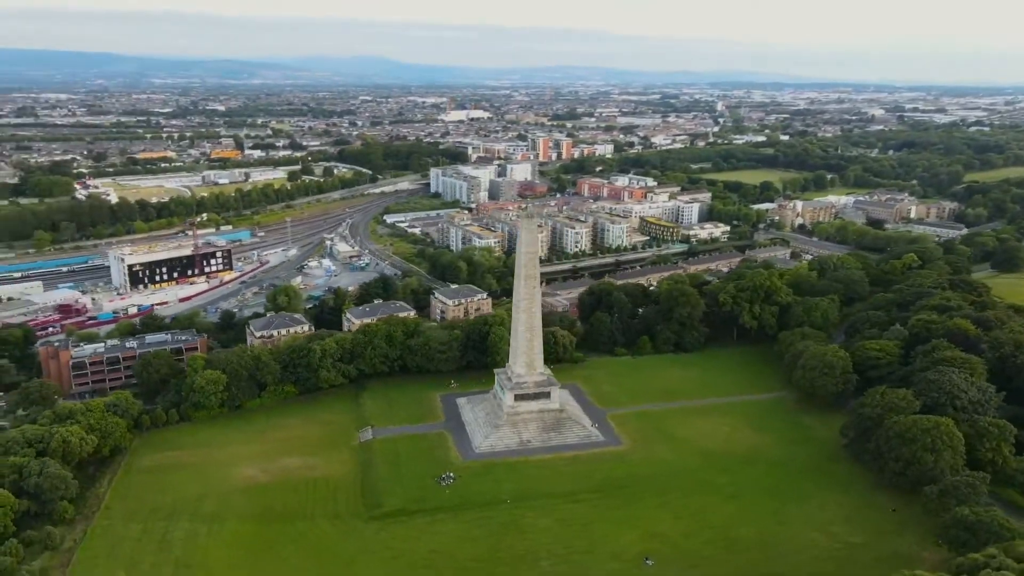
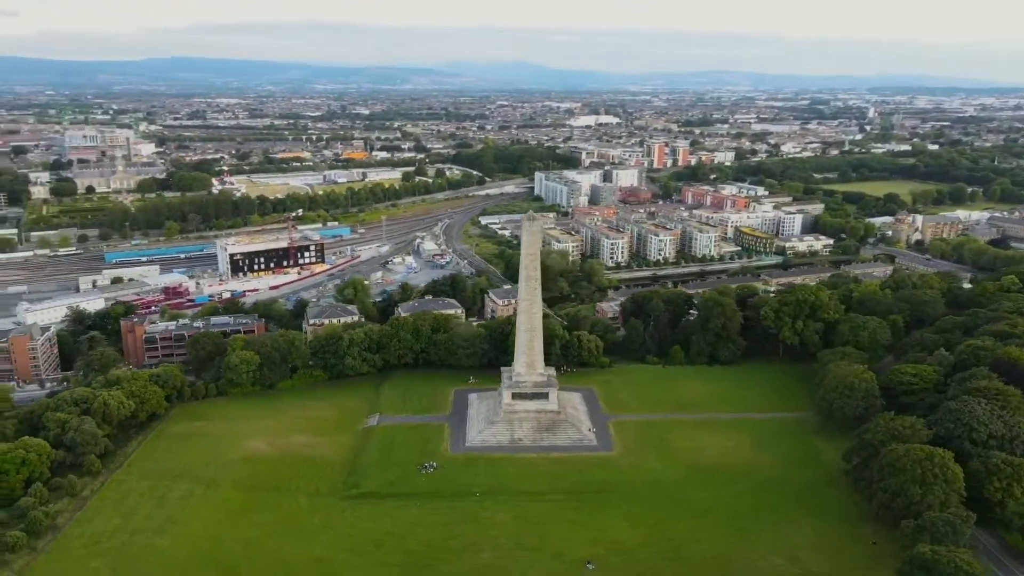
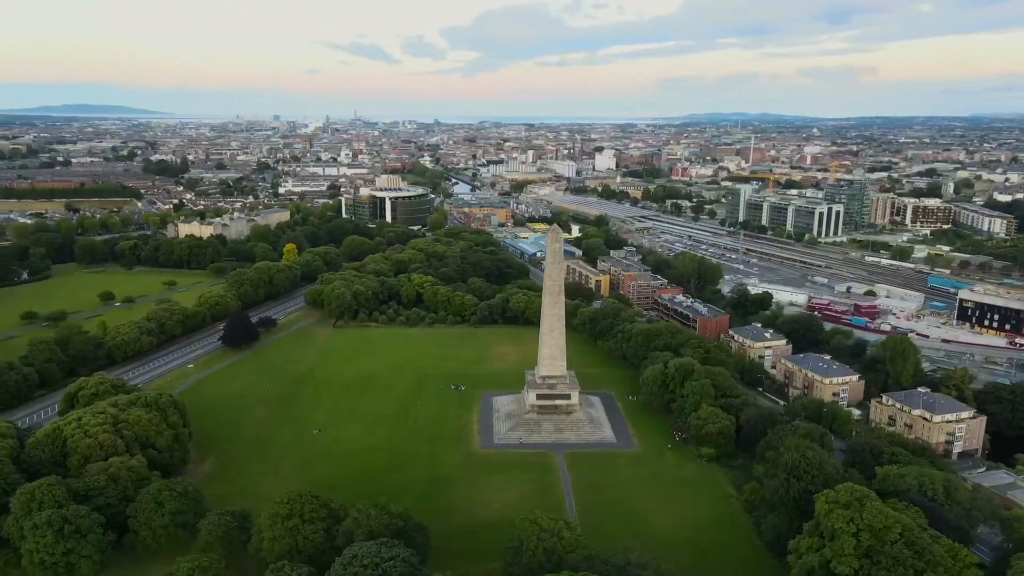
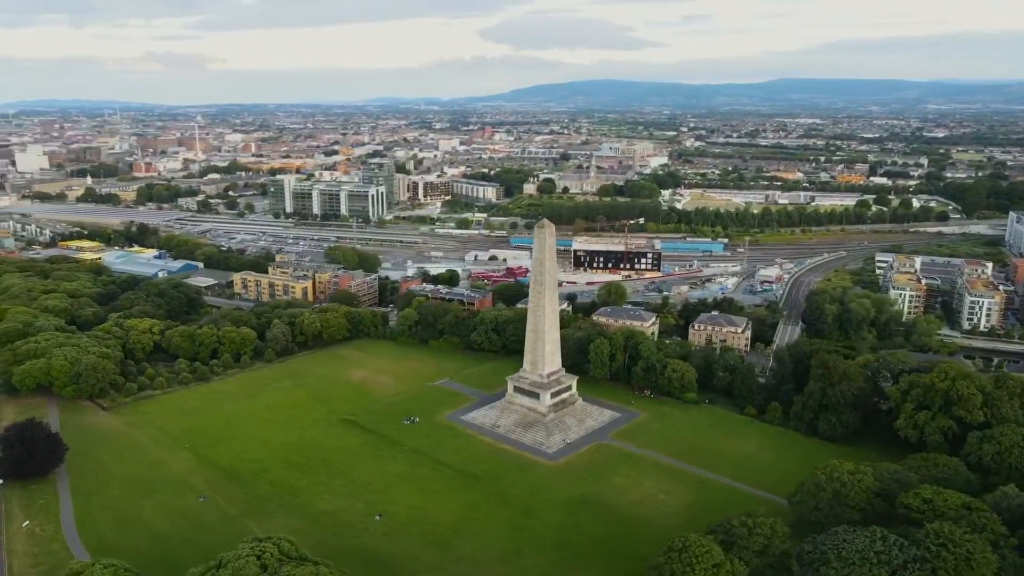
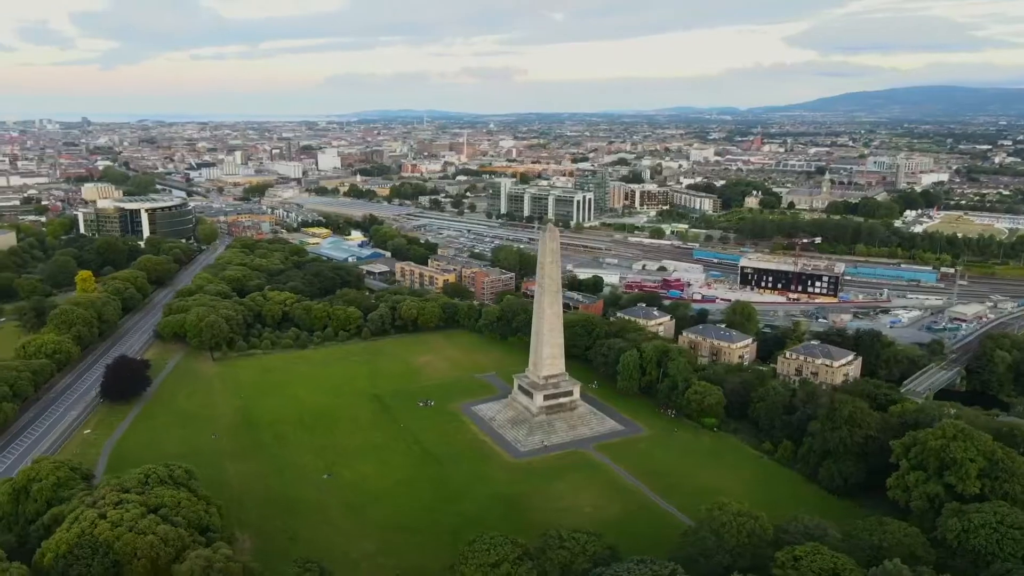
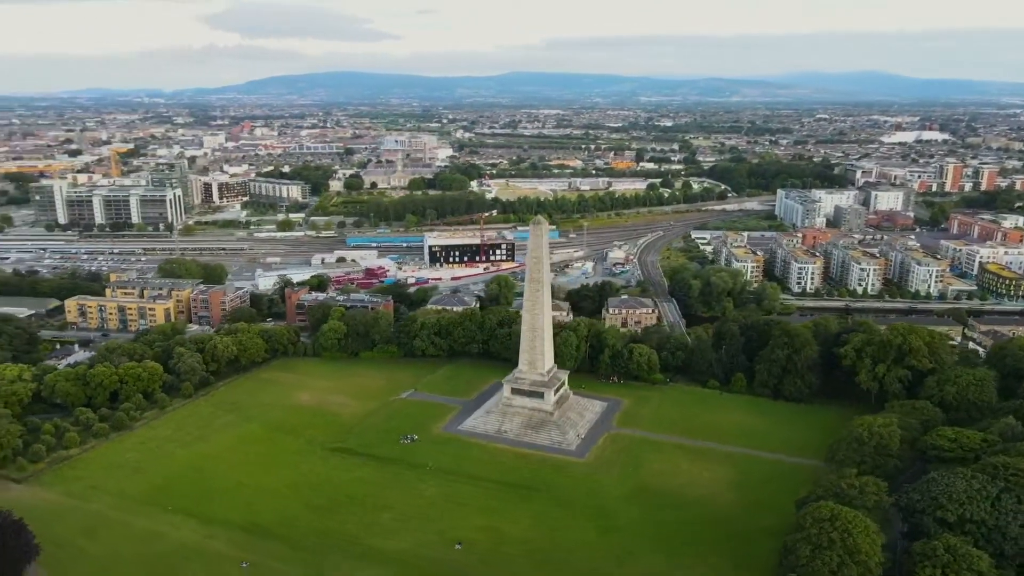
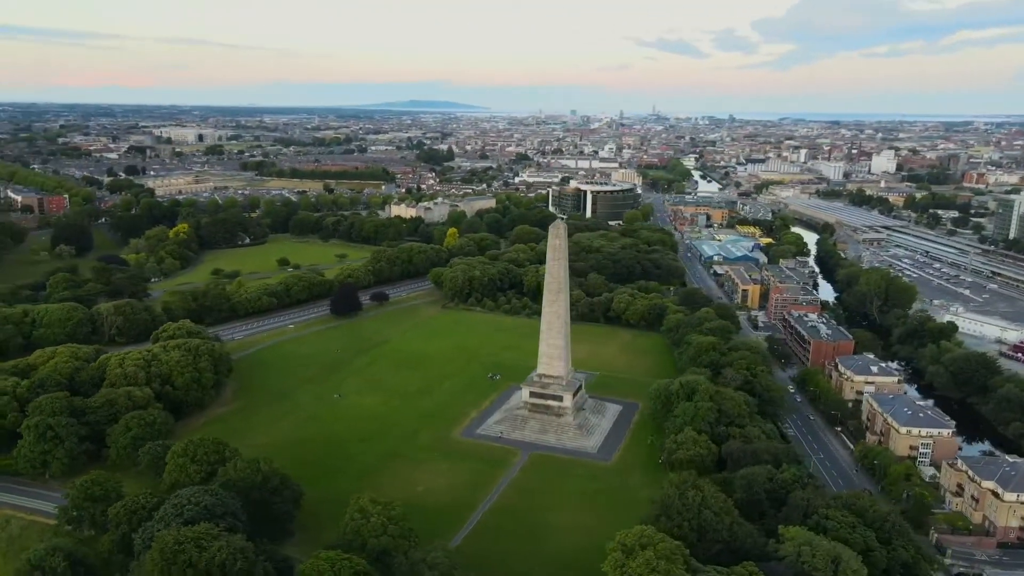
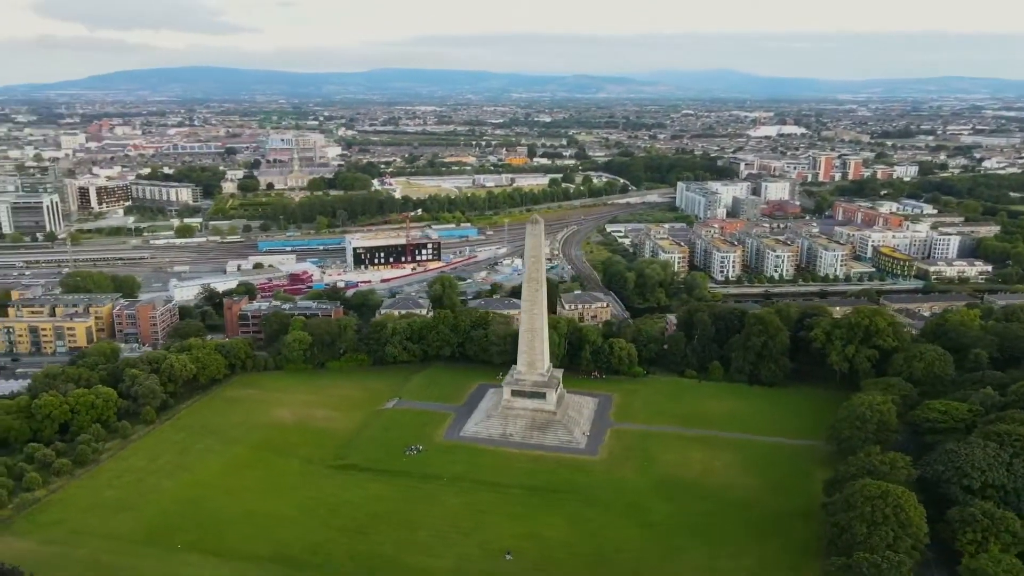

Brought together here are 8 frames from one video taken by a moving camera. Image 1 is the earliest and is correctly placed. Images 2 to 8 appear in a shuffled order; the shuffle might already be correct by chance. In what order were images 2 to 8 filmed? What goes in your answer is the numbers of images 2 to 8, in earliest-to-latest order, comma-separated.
2, 8, 6, 4, 5, 3, 7
